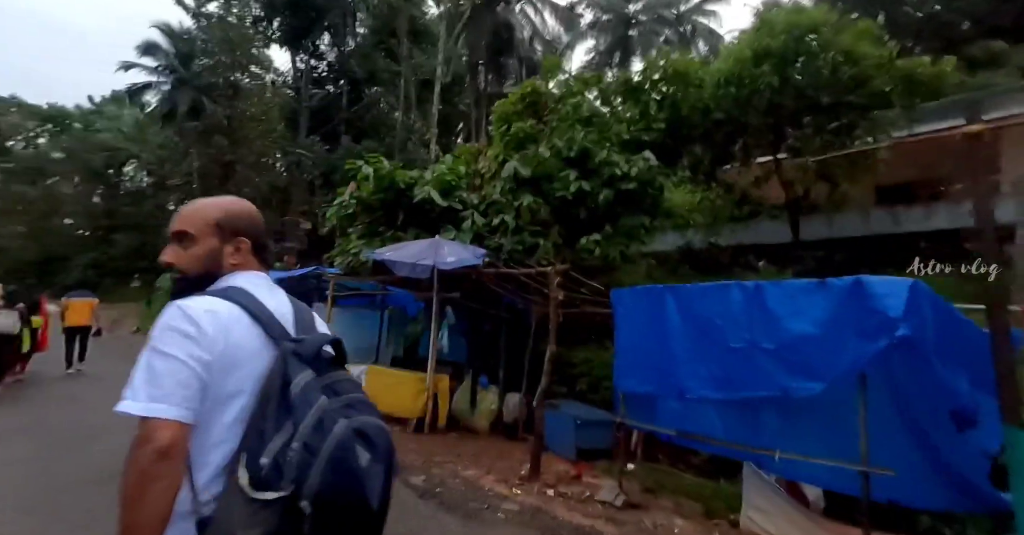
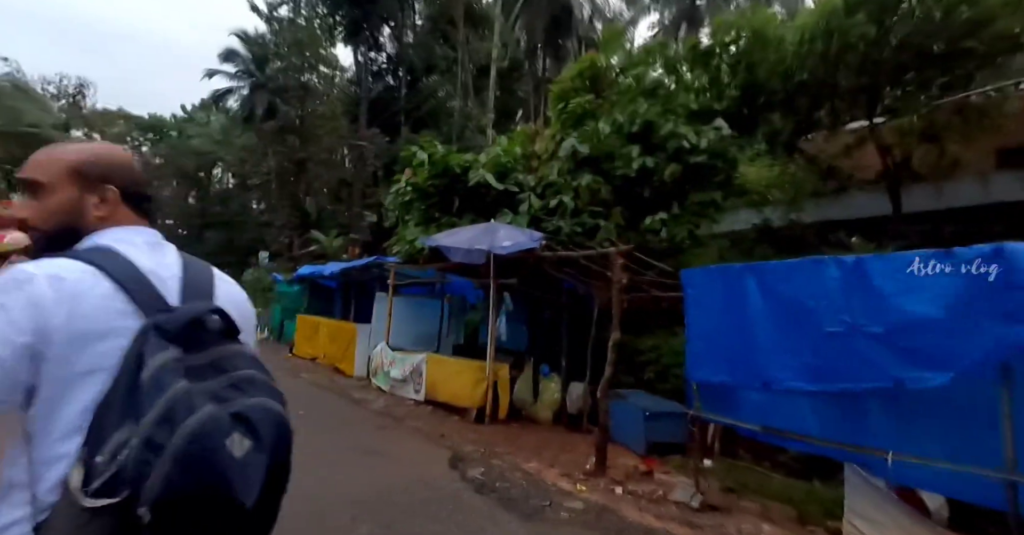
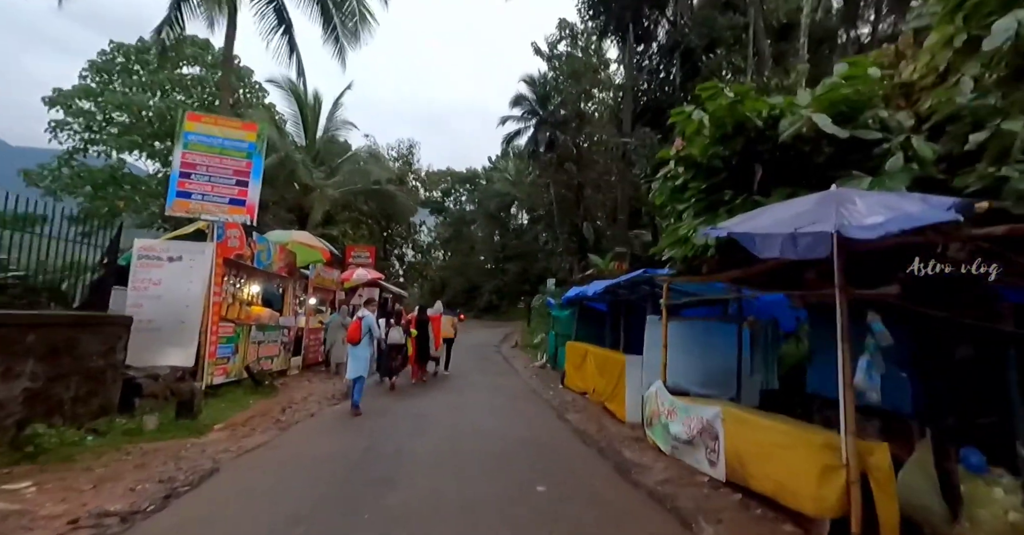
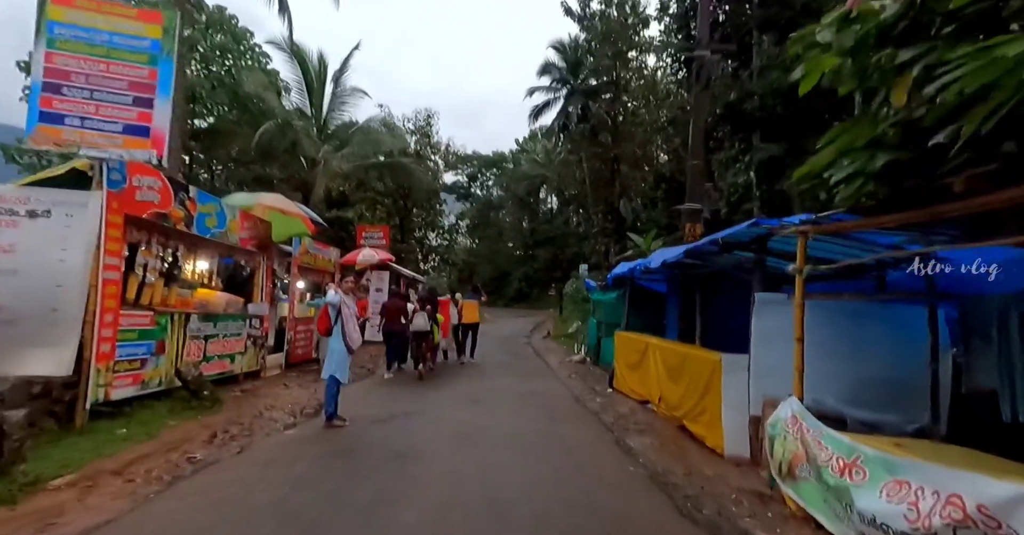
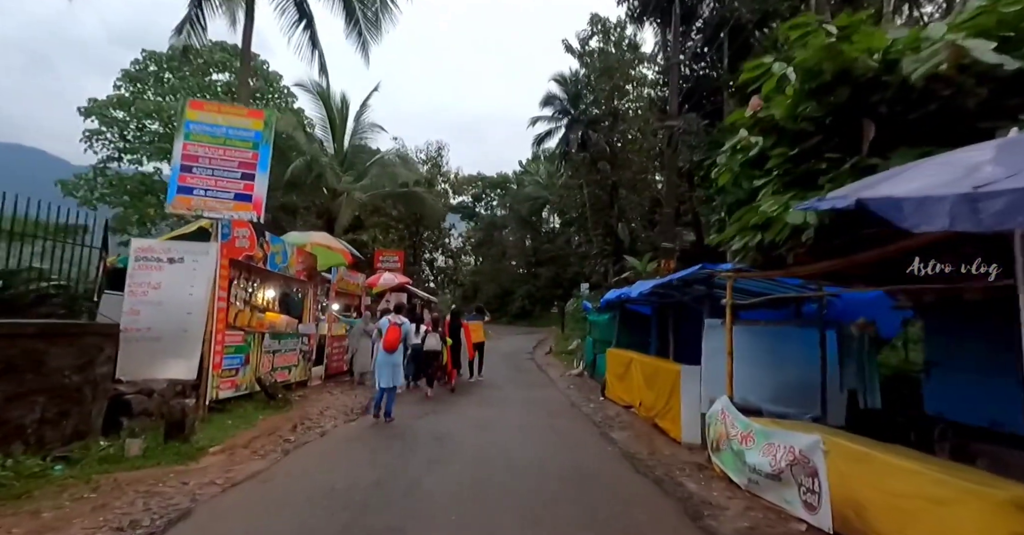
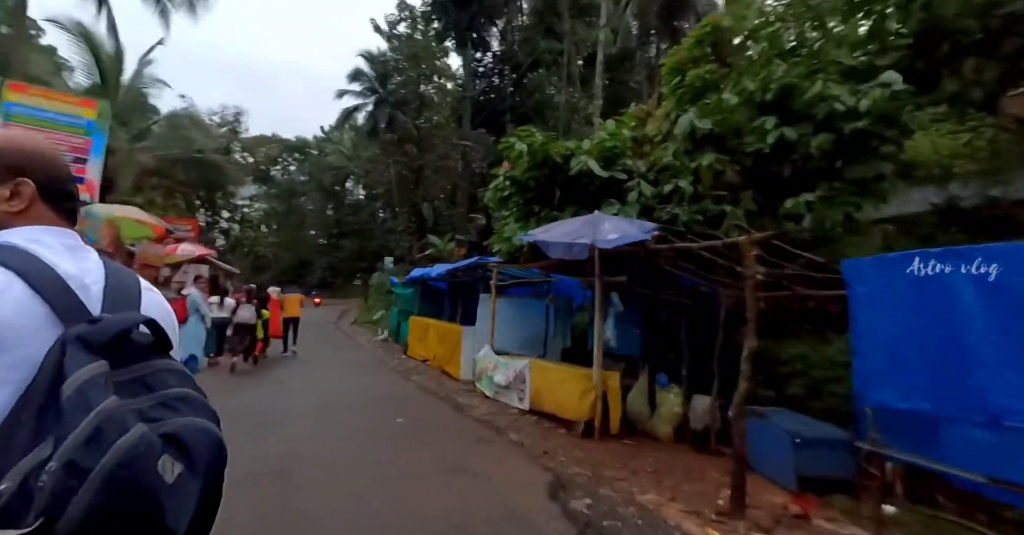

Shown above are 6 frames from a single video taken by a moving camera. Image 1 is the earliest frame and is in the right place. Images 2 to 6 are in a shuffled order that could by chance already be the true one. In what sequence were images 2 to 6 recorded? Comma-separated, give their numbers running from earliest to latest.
2, 6, 3, 5, 4
